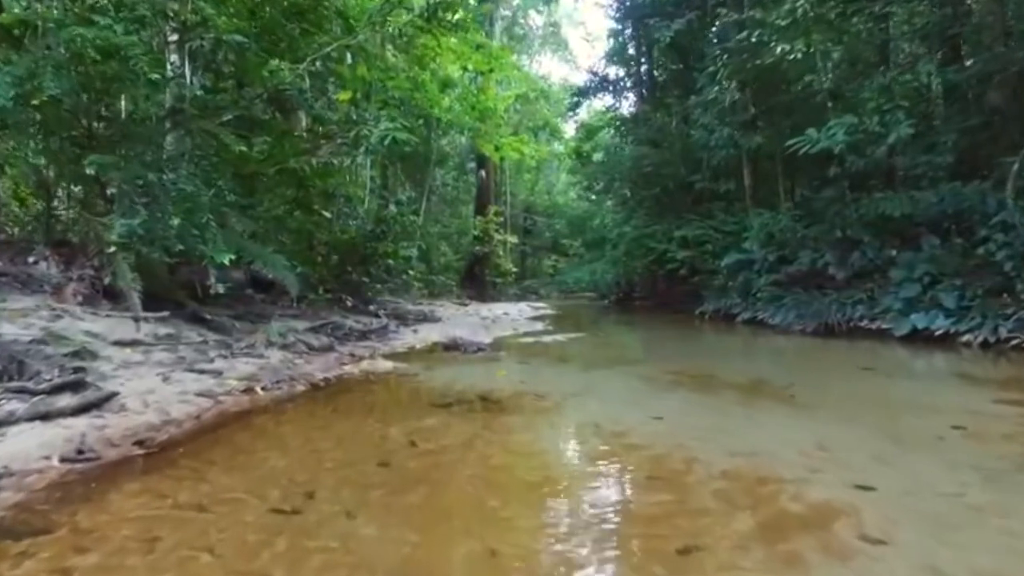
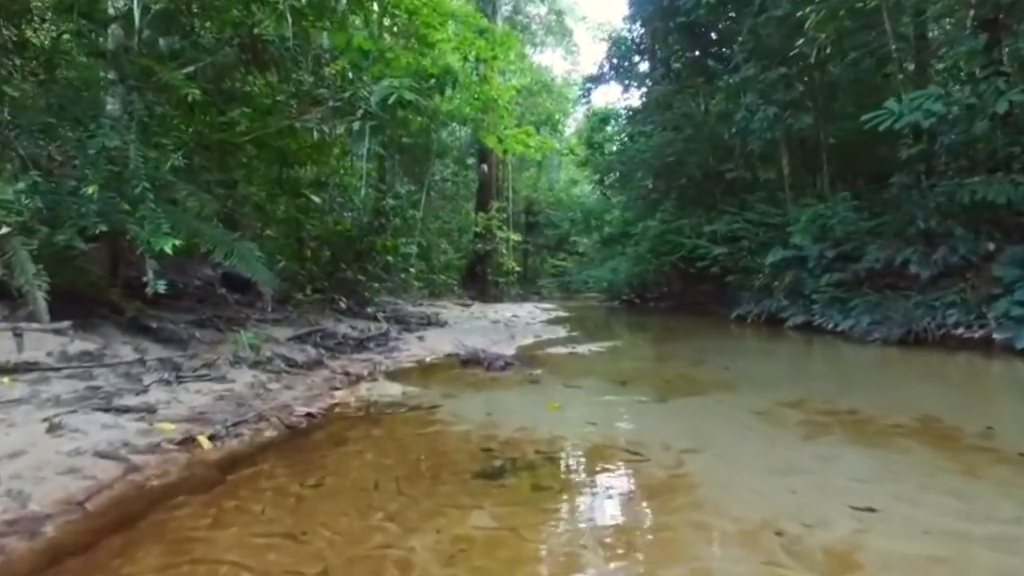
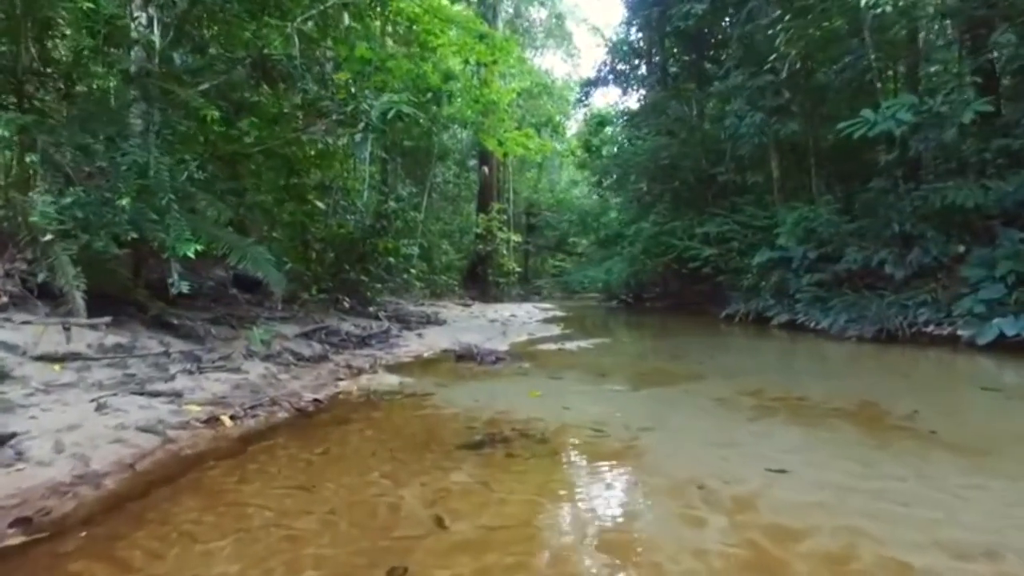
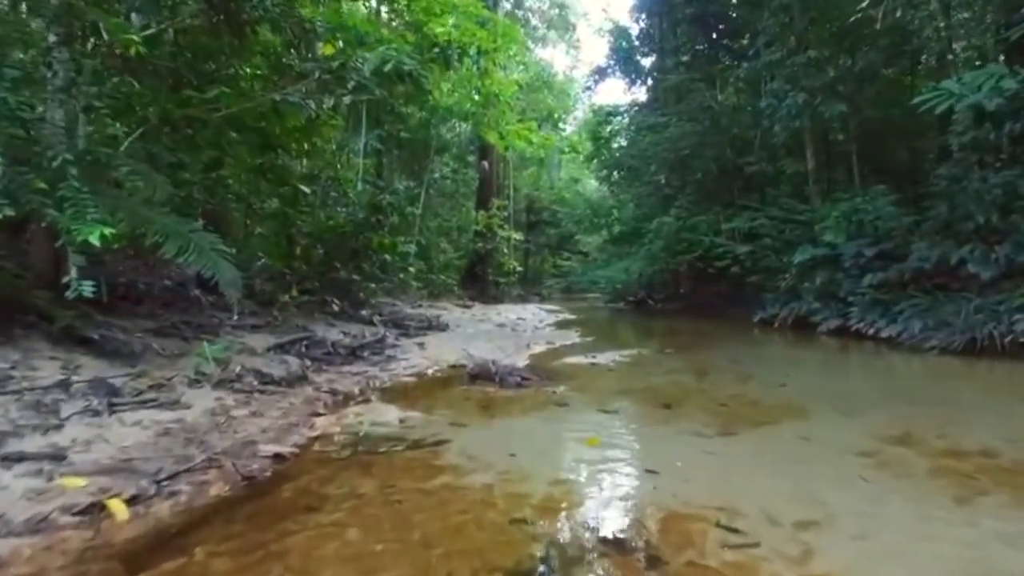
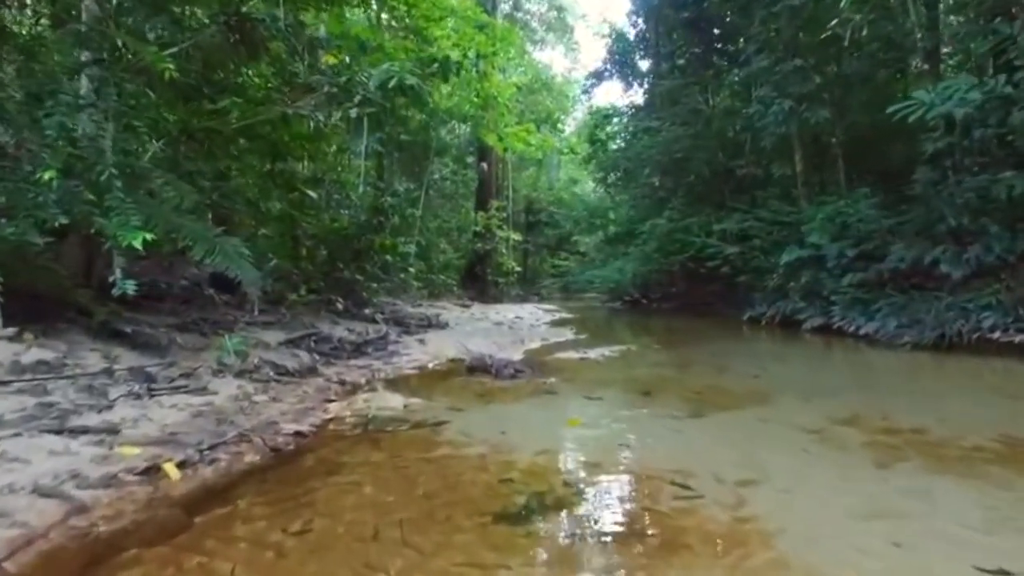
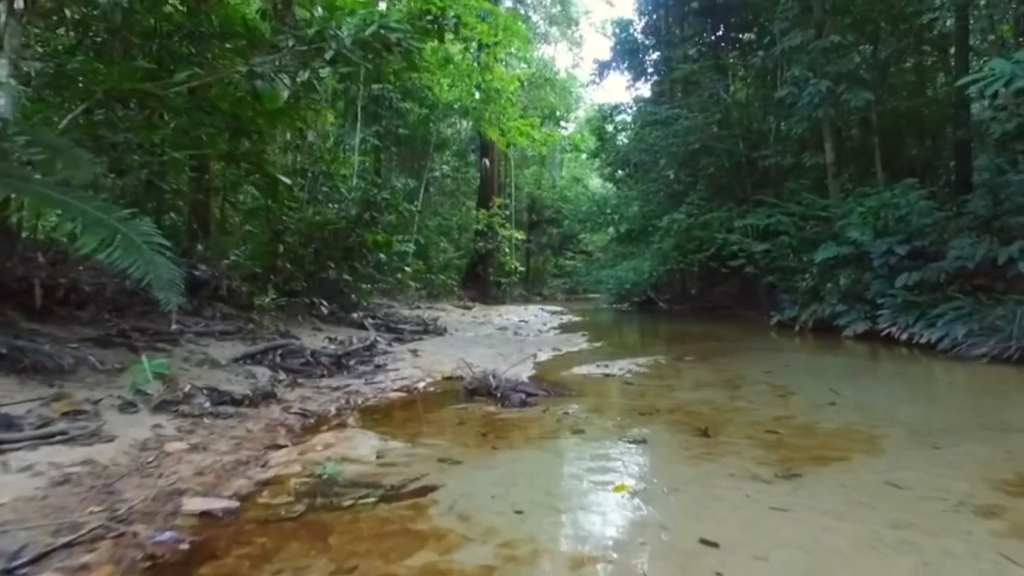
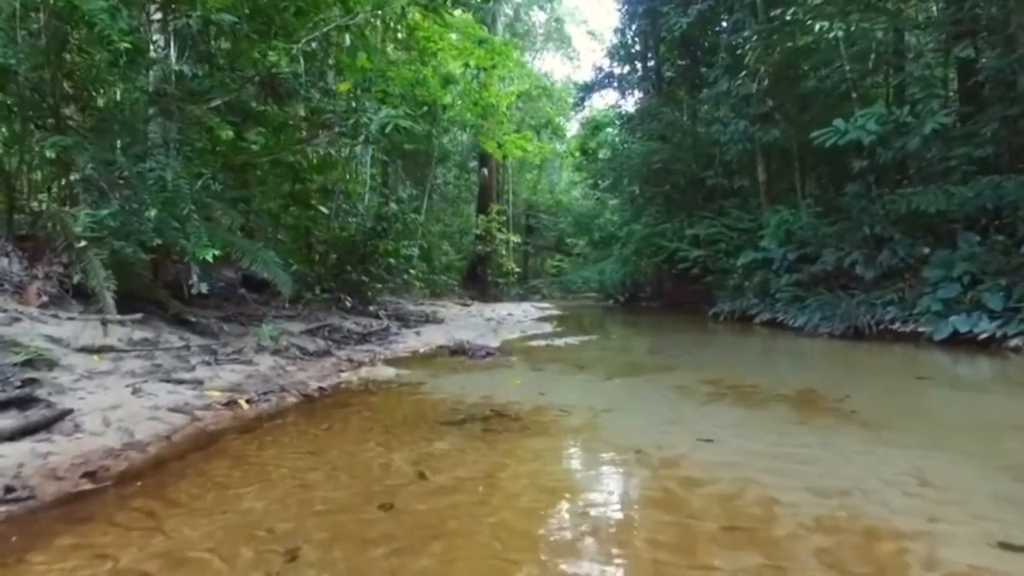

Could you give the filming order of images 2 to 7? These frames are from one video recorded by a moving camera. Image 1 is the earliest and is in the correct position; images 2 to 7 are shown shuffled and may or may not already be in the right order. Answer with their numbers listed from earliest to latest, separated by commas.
7, 3, 2, 5, 4, 6
